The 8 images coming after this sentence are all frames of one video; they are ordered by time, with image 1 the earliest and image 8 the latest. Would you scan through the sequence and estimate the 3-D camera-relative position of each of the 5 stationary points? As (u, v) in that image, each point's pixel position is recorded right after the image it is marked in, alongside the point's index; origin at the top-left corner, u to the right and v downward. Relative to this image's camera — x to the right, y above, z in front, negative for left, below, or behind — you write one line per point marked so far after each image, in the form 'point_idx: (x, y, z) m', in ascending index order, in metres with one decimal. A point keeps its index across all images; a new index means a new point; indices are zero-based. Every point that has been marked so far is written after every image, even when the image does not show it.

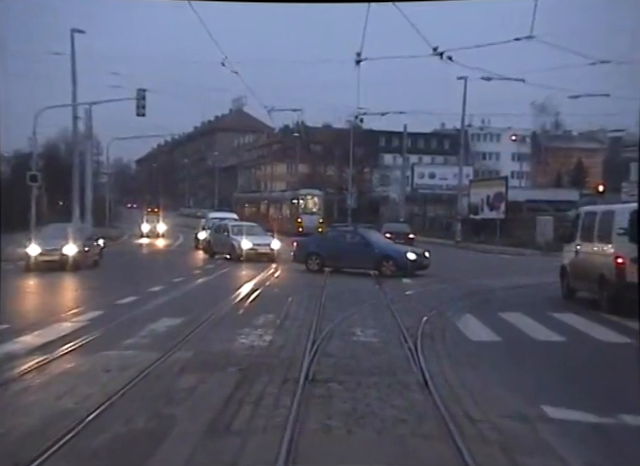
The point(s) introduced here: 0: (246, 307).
0: (-1.5, -1.5, +15.4) m
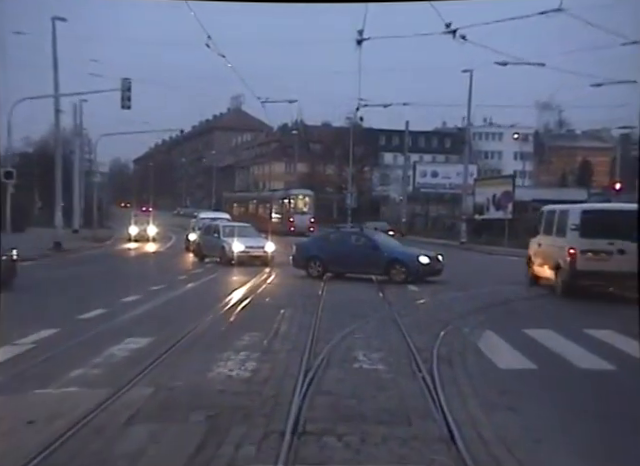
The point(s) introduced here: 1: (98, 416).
0: (-1.6, -1.6, +13.6) m
1: (-1.7, -1.5, +5.9) m
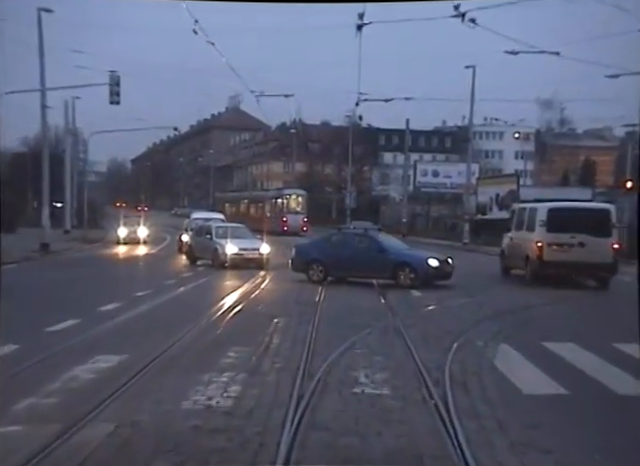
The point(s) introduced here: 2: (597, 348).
0: (-1.6, -1.6, +12.4) m
1: (-1.8, -1.5, +4.8) m
2: (+3.8, -1.6, +10.2) m
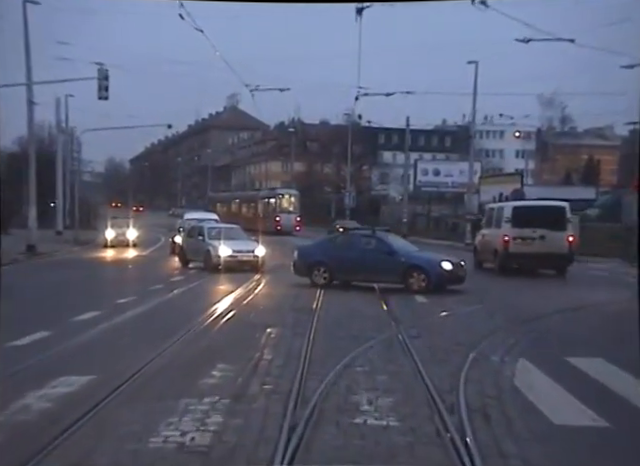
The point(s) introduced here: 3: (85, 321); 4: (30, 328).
0: (-1.7, -1.6, +11.4) m
1: (-1.8, -1.5, +3.7) m
2: (+3.8, -1.6, +9.1) m
3: (-4.9, -1.8, +15.7) m
4: (-5.7, -1.9, +14.6) m
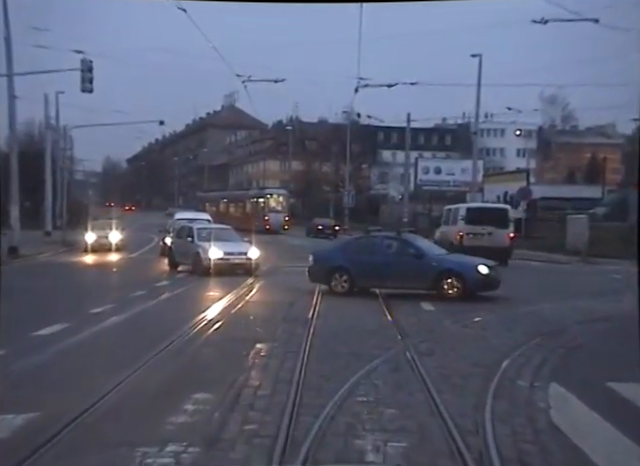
0: (-1.7, -1.7, +10.0) m
1: (-1.9, -1.6, +2.3) m
2: (+3.7, -1.6, +7.7) m
3: (-5.0, -1.9, +14.3) m
4: (-5.7, -1.9, +13.2) m
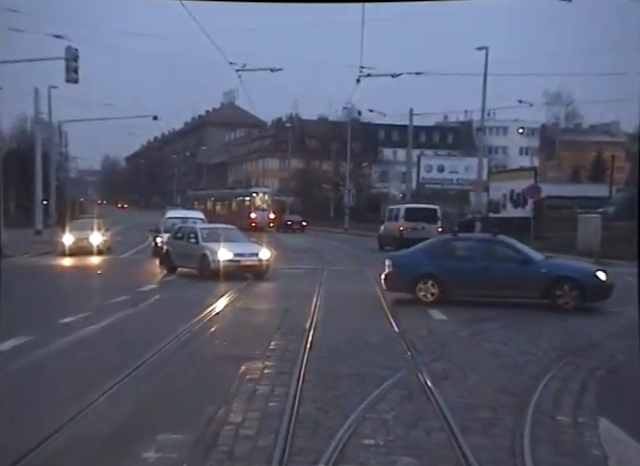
0: (-1.7, -1.7, +8.7) m
1: (-1.9, -1.6, +1.0) m
2: (+3.7, -1.6, +6.4) m
3: (-5.0, -1.8, +13.0) m
4: (-5.8, -1.9, +11.9) m
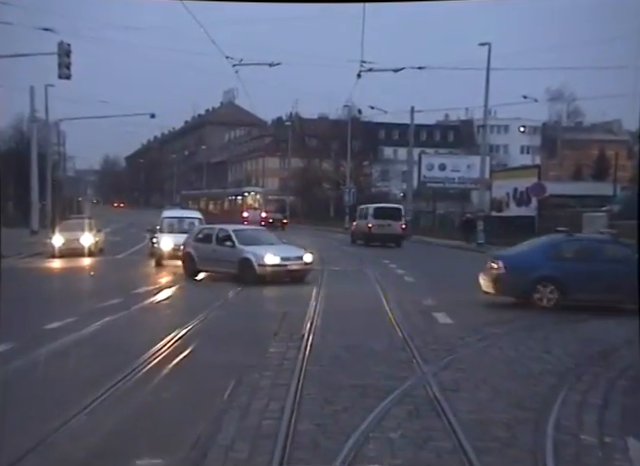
0: (-1.8, -1.7, +8.1) m
1: (-1.9, -1.6, +0.4) m
2: (+3.7, -1.6, +5.8) m
3: (-5.0, -1.9, +12.4) m
4: (-5.8, -1.9, +11.3) m
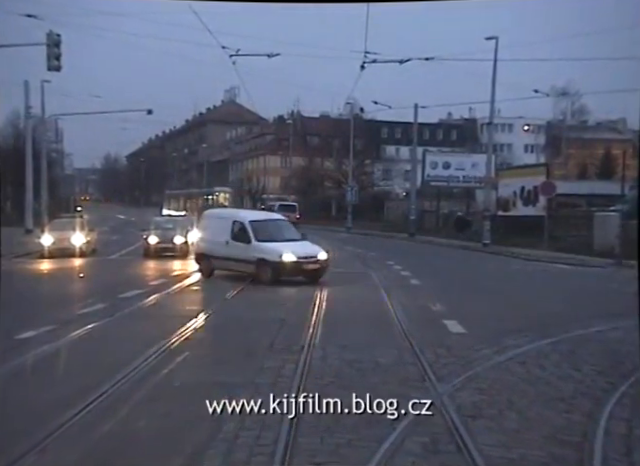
0: (-1.7, -1.7, +7.1) m
1: (-1.9, -1.6, -0.5) m
2: (+3.7, -1.7, +4.8) m
3: (-5.0, -1.9, +11.5) m
4: (-5.8, -1.9, +10.4) m
